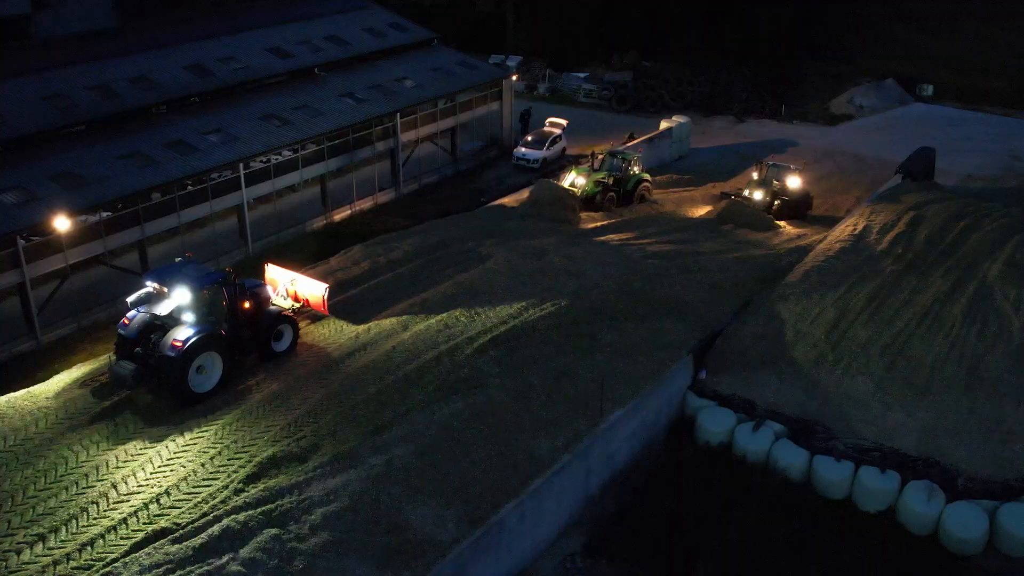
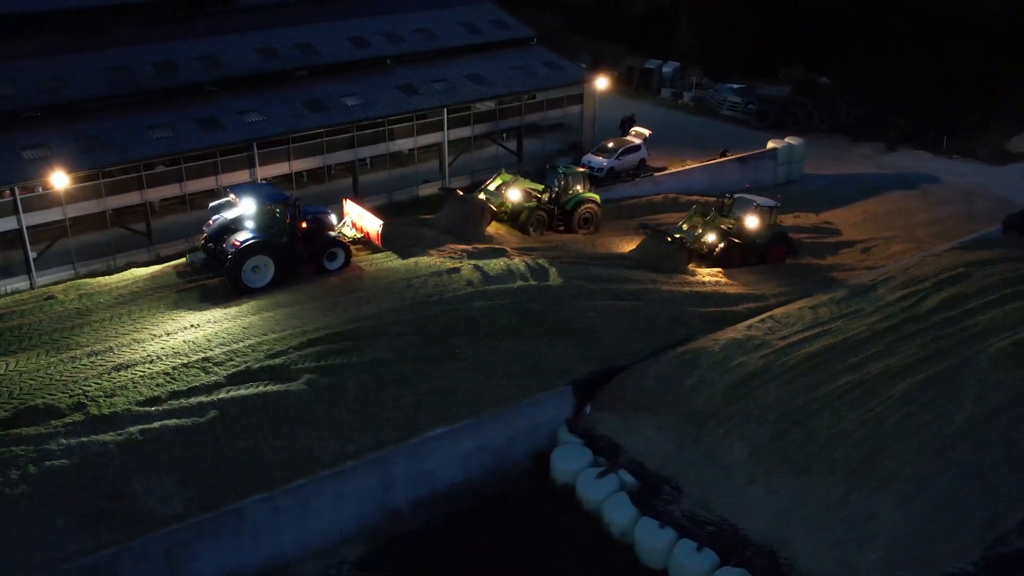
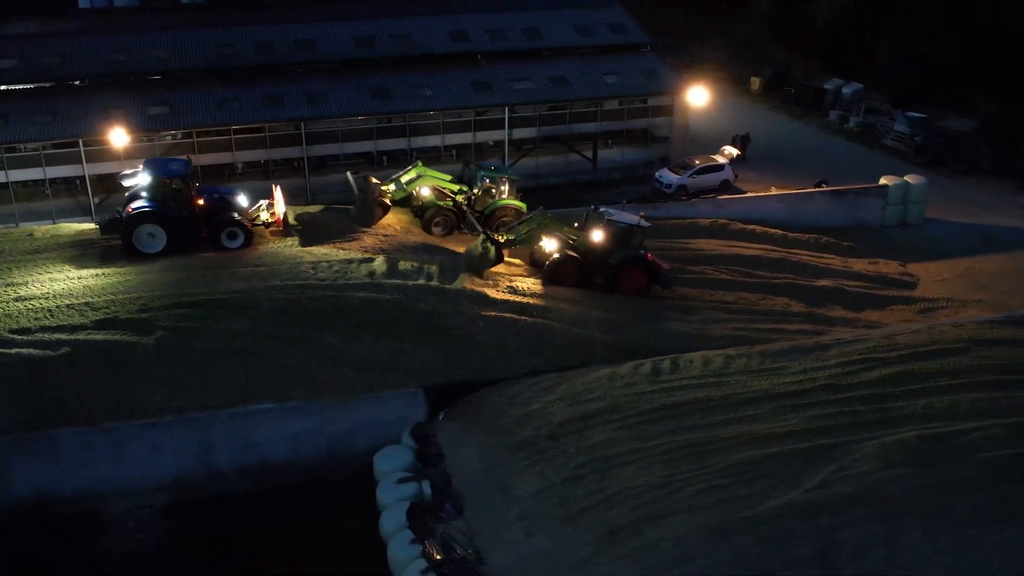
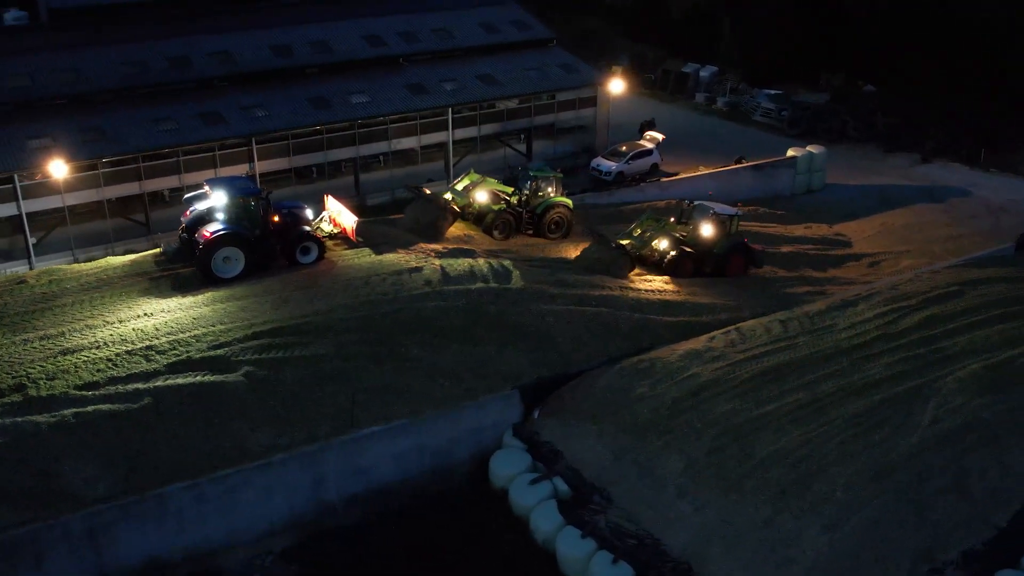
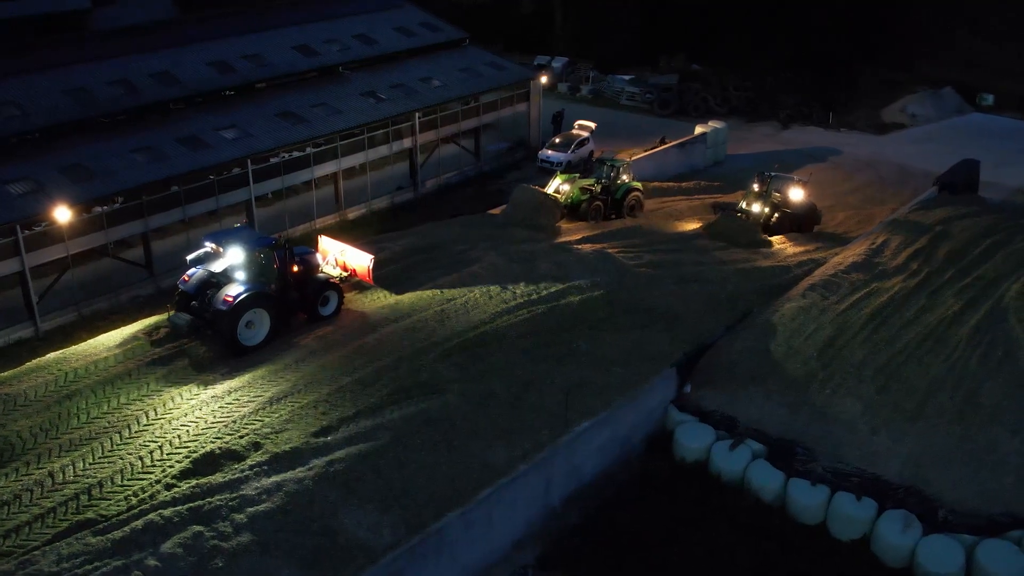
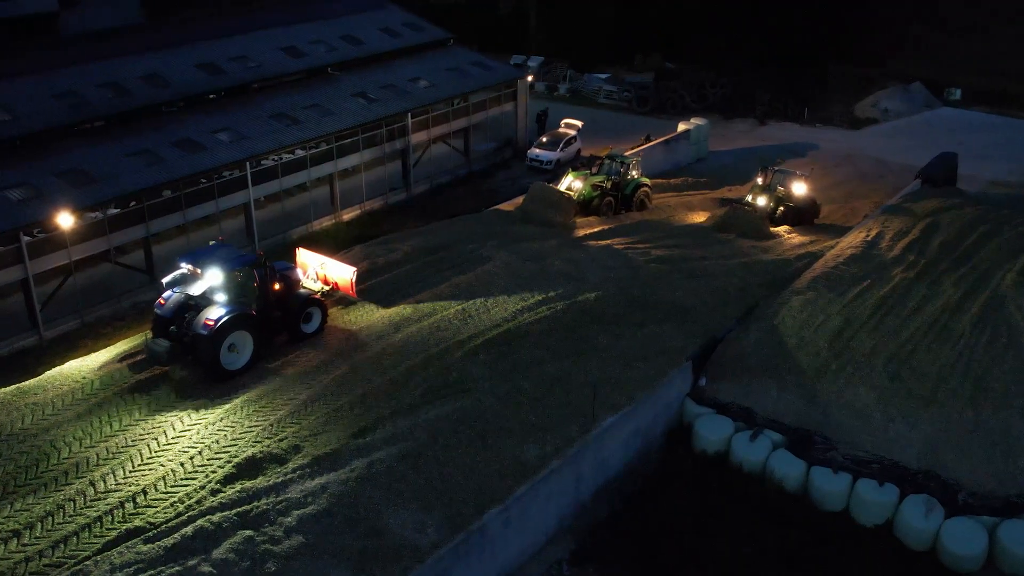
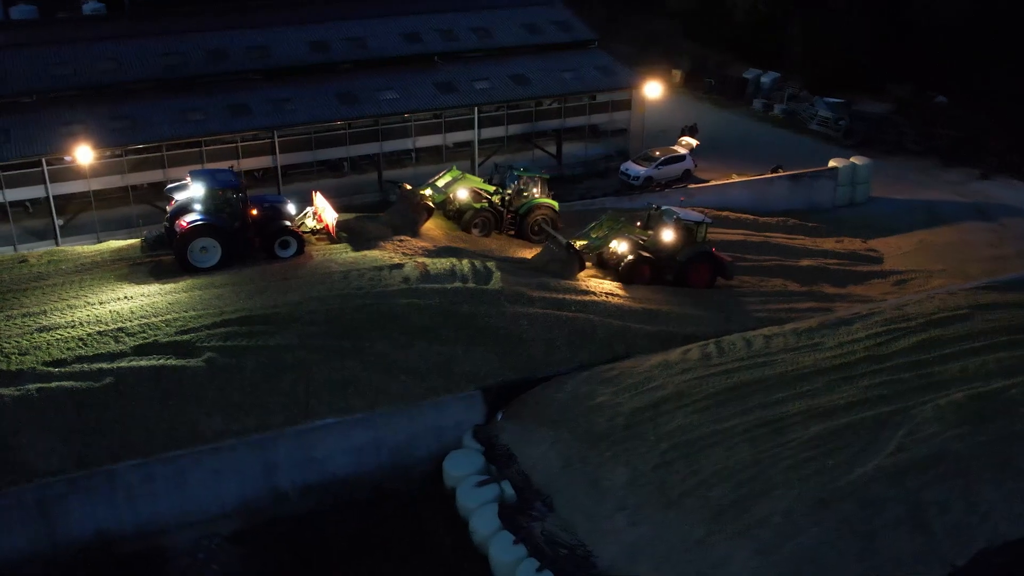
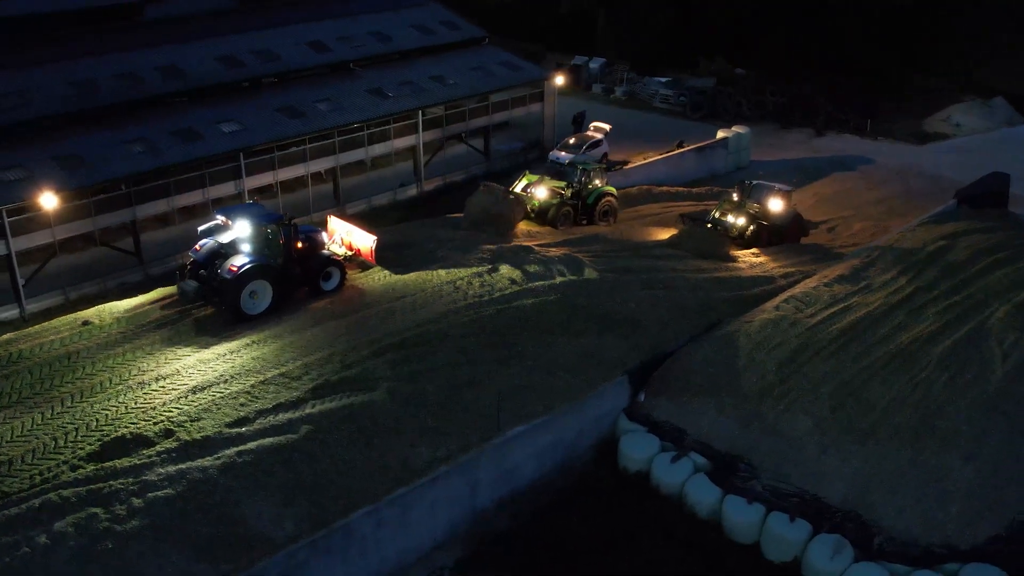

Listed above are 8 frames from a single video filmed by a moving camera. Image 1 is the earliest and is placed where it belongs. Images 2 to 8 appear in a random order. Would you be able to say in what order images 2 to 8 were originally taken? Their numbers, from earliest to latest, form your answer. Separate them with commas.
6, 5, 8, 2, 4, 7, 3
